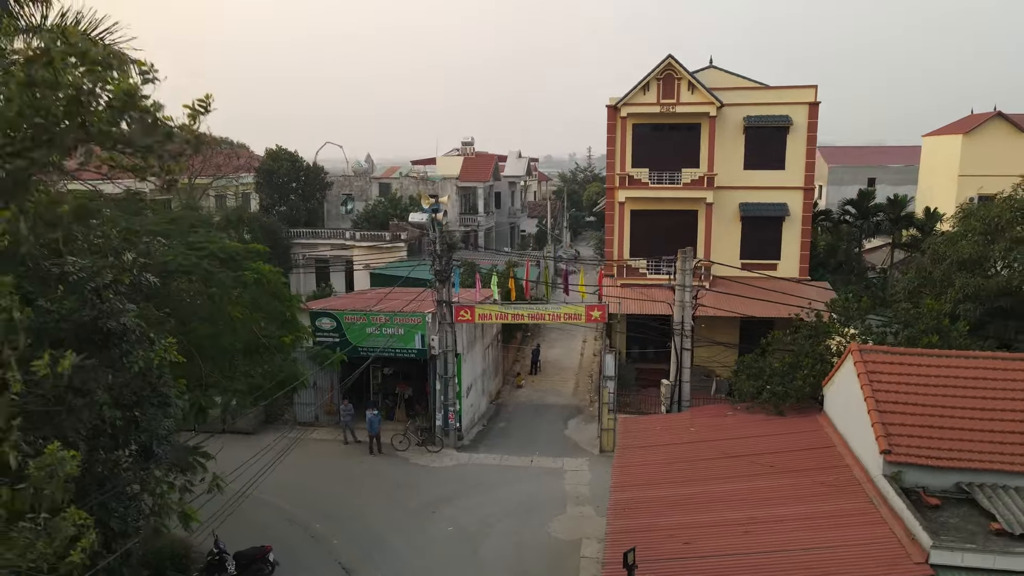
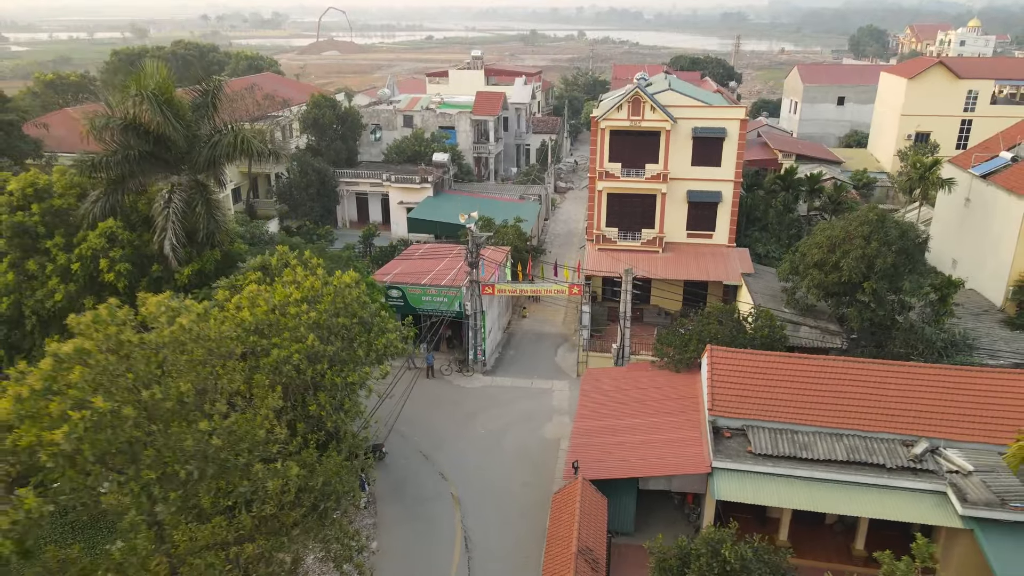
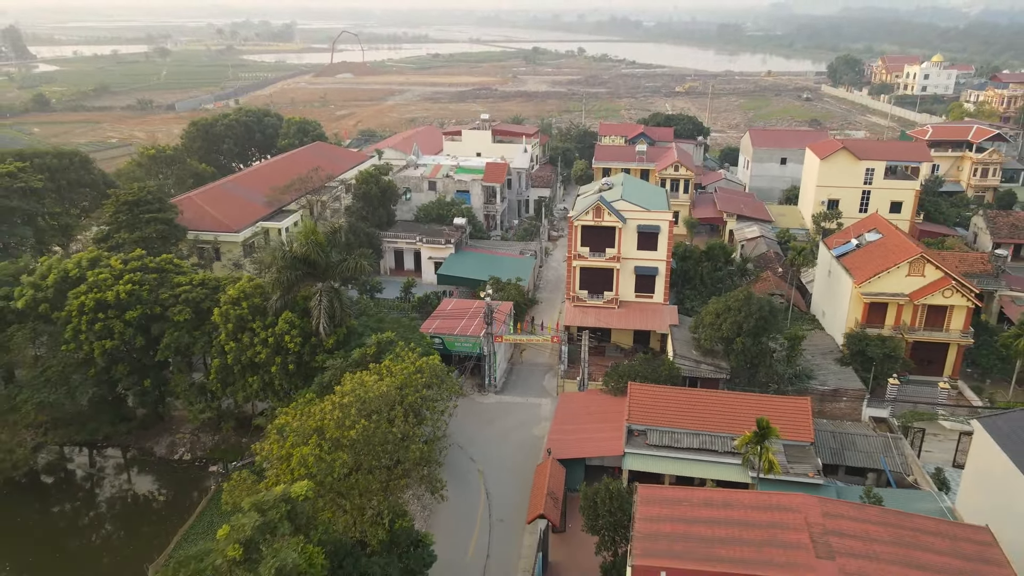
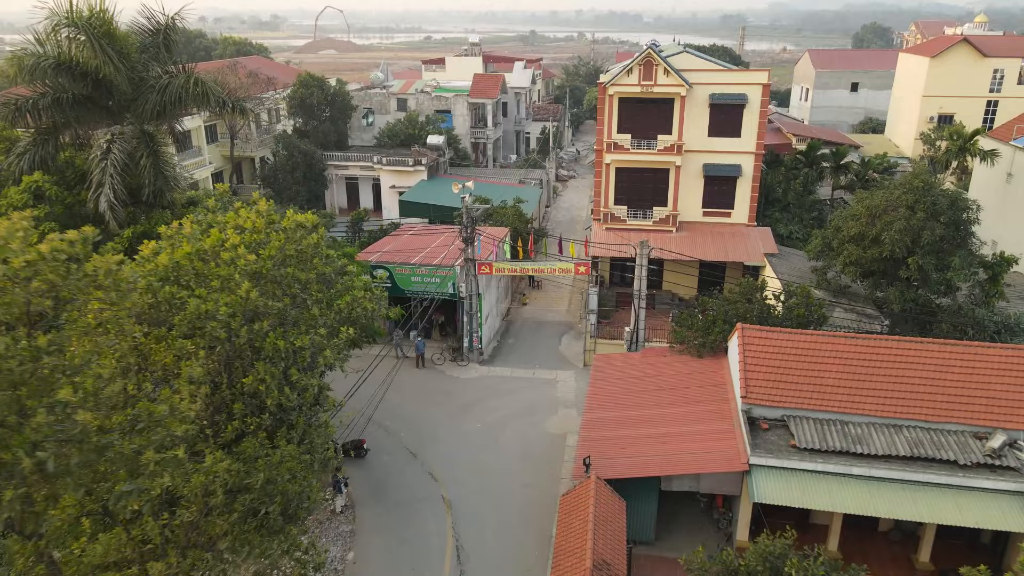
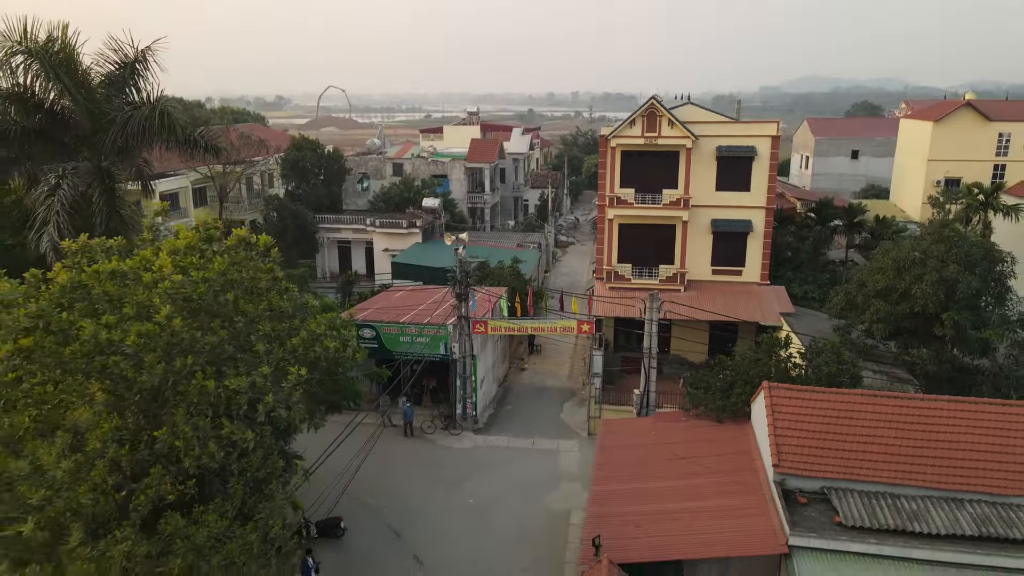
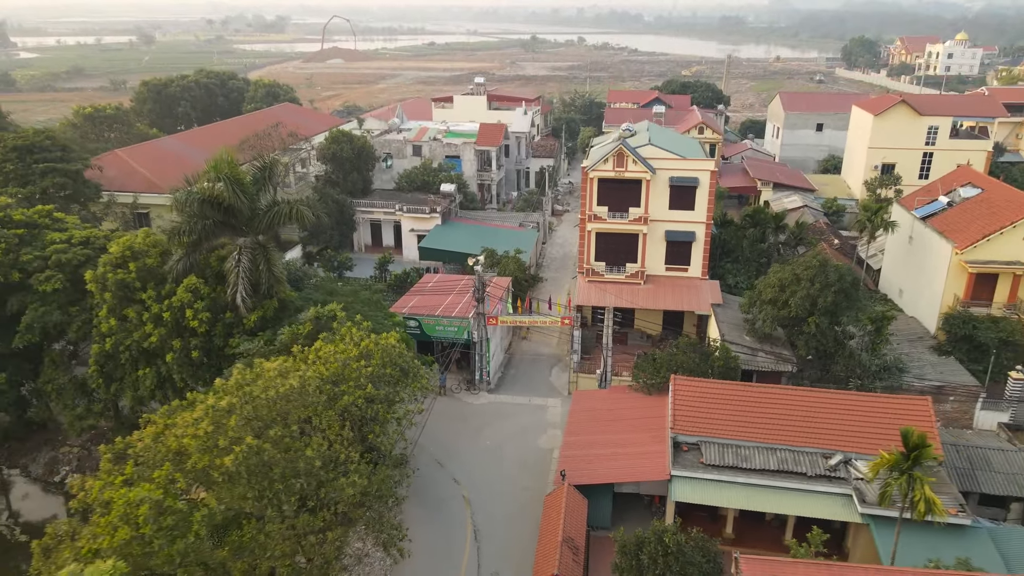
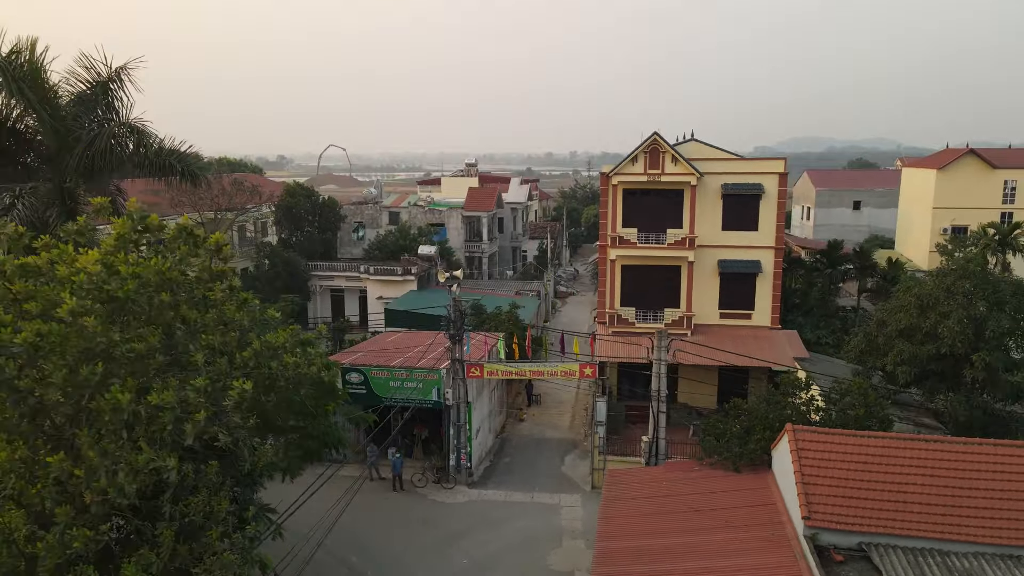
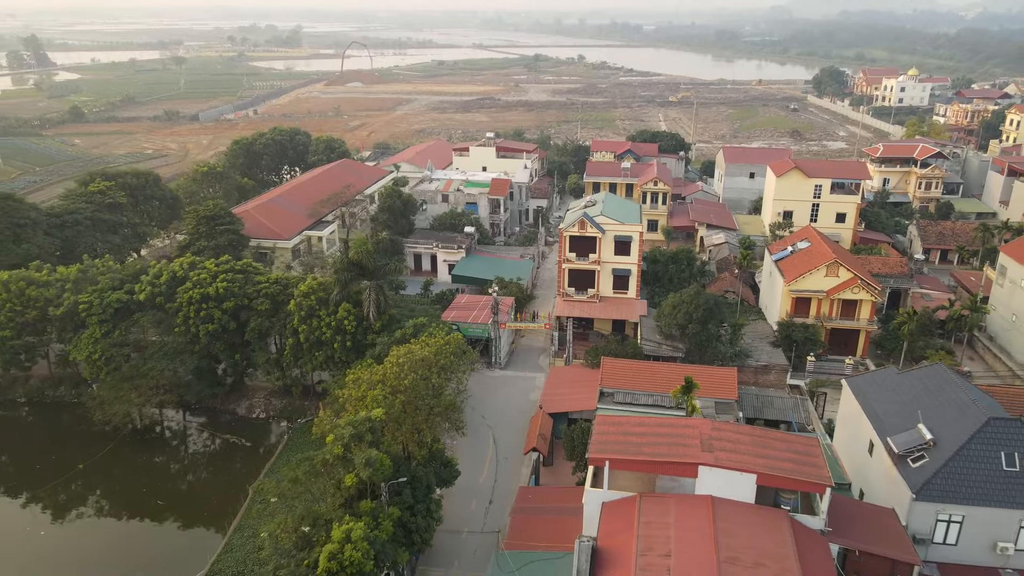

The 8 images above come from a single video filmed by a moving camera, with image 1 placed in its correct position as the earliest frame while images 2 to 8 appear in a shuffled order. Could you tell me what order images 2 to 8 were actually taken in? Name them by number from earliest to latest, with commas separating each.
7, 5, 4, 2, 6, 3, 8
